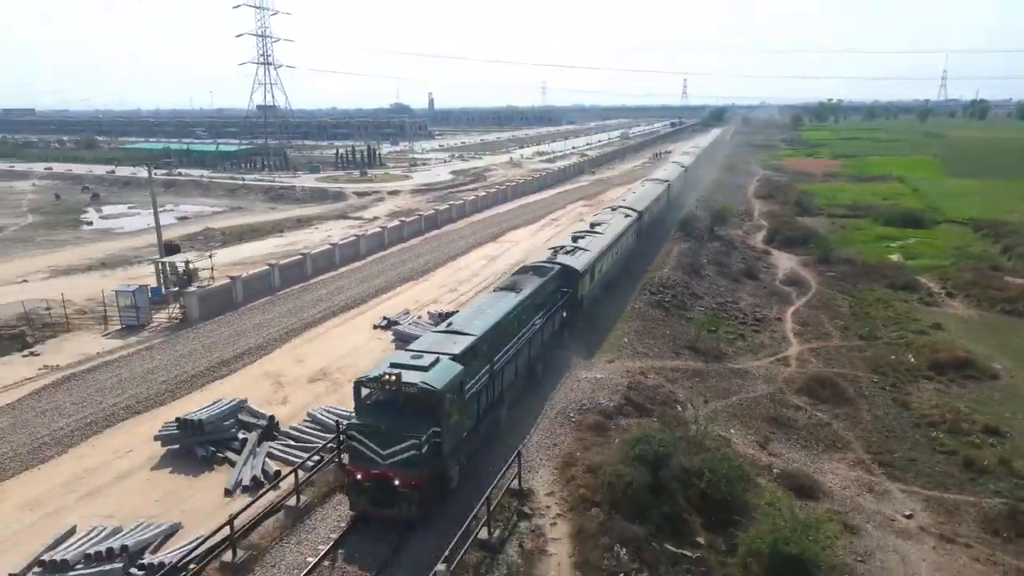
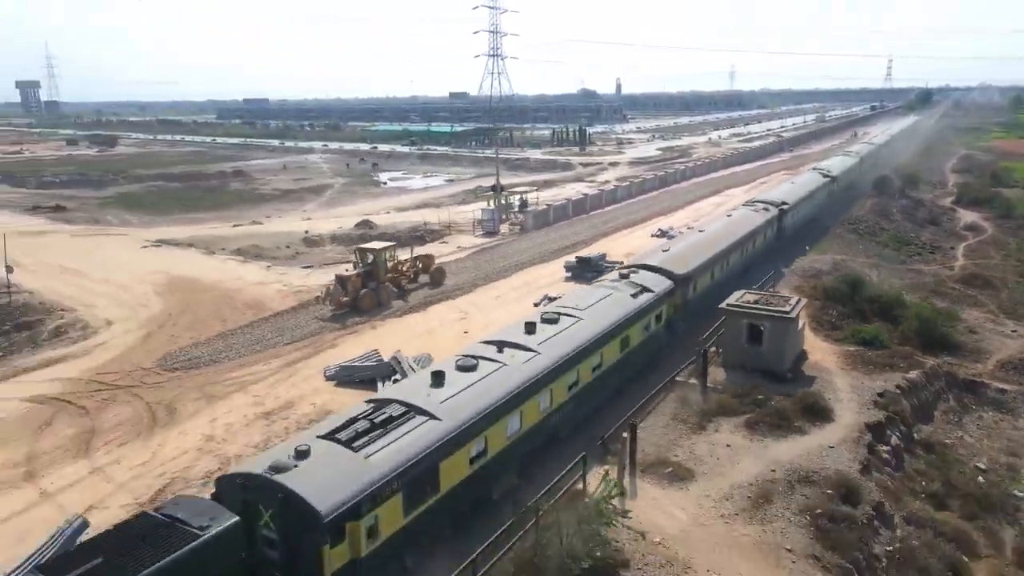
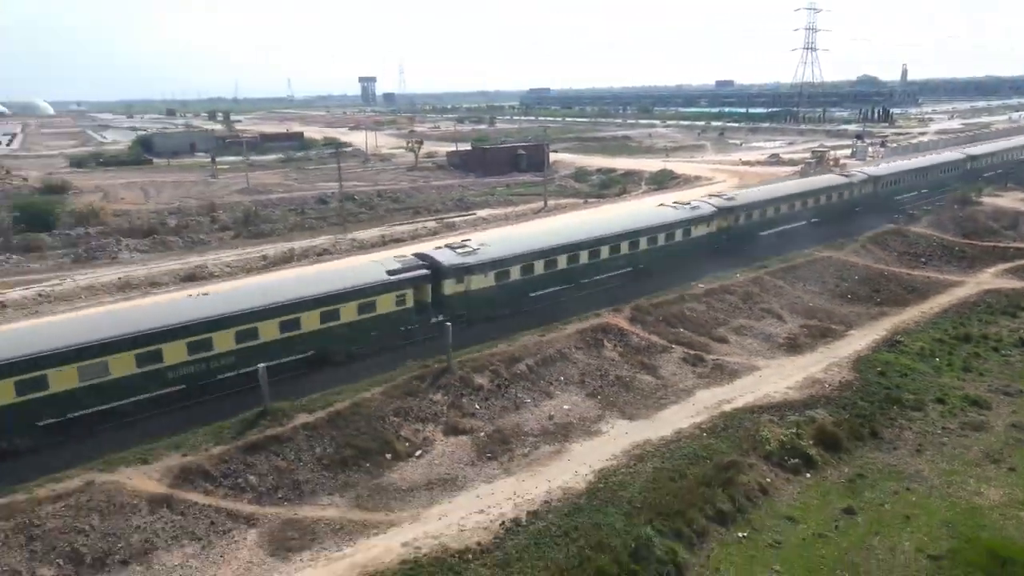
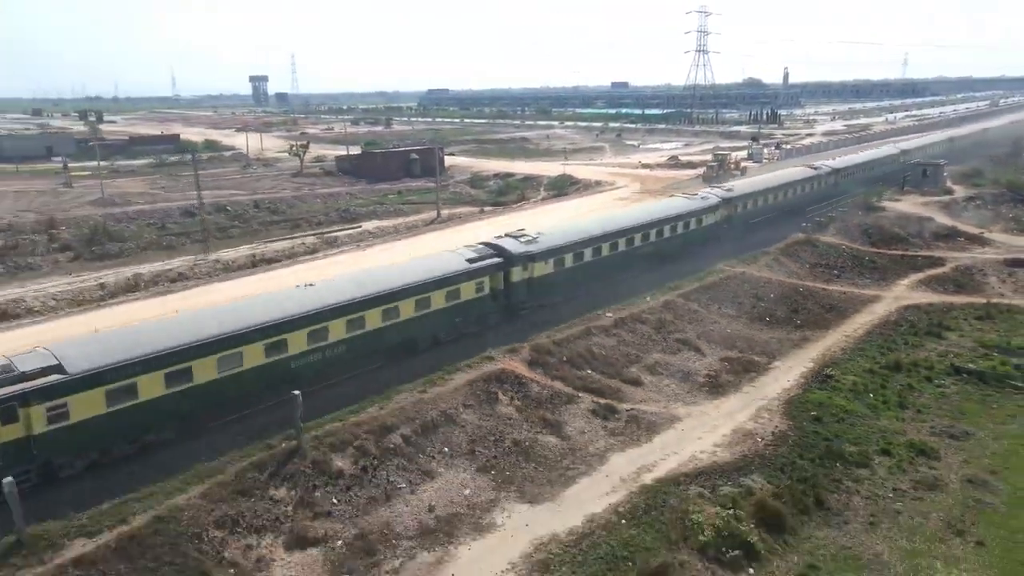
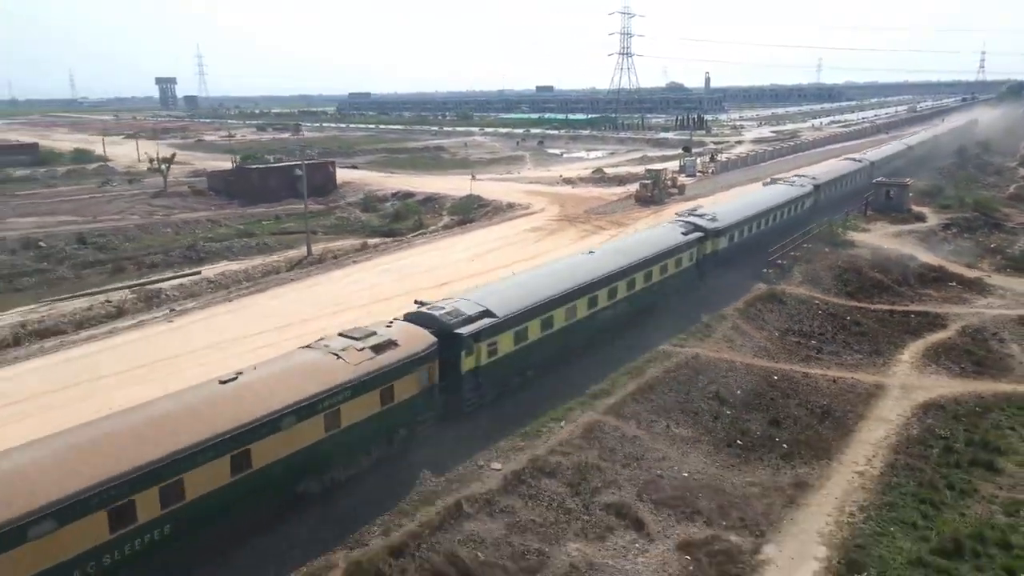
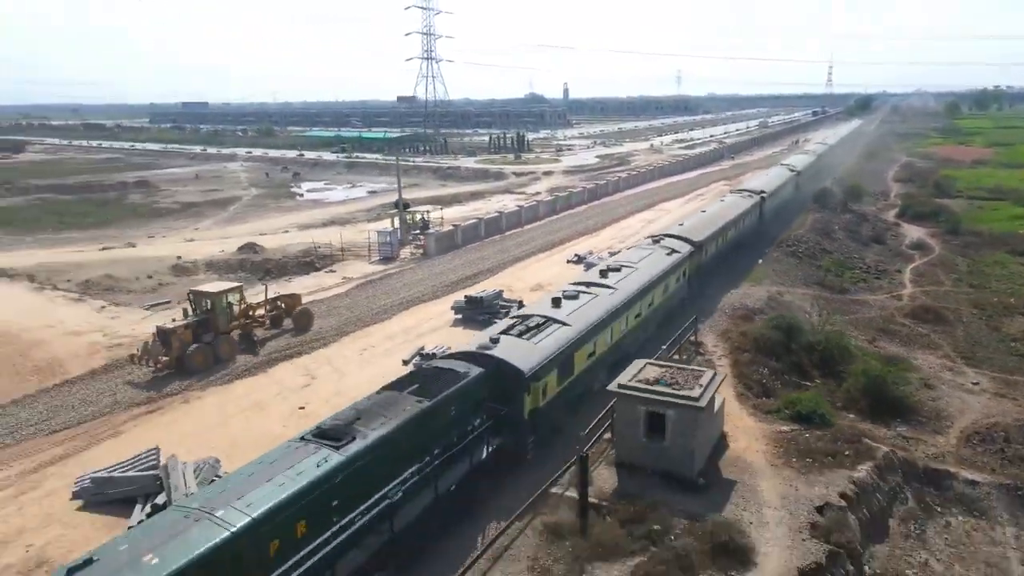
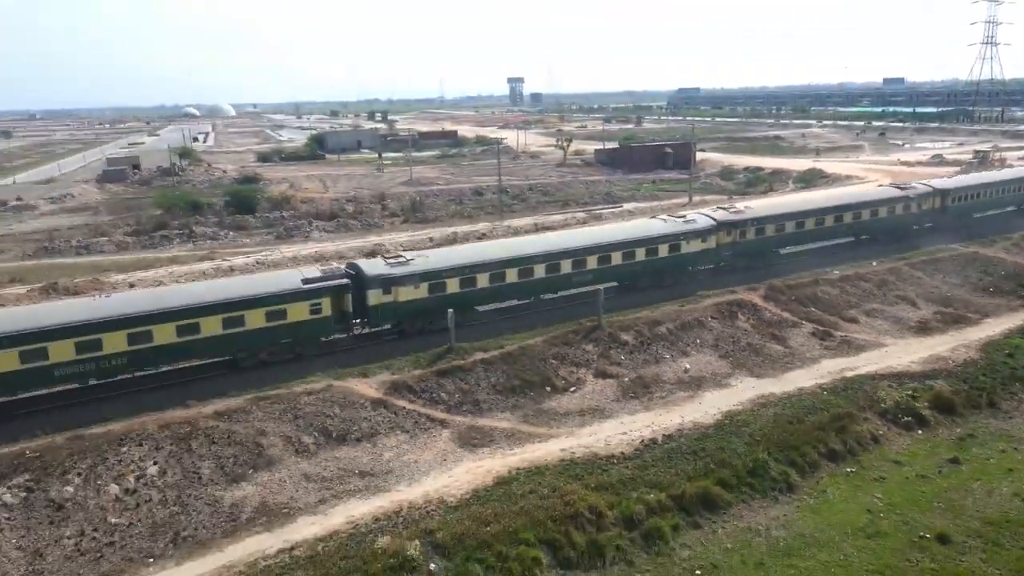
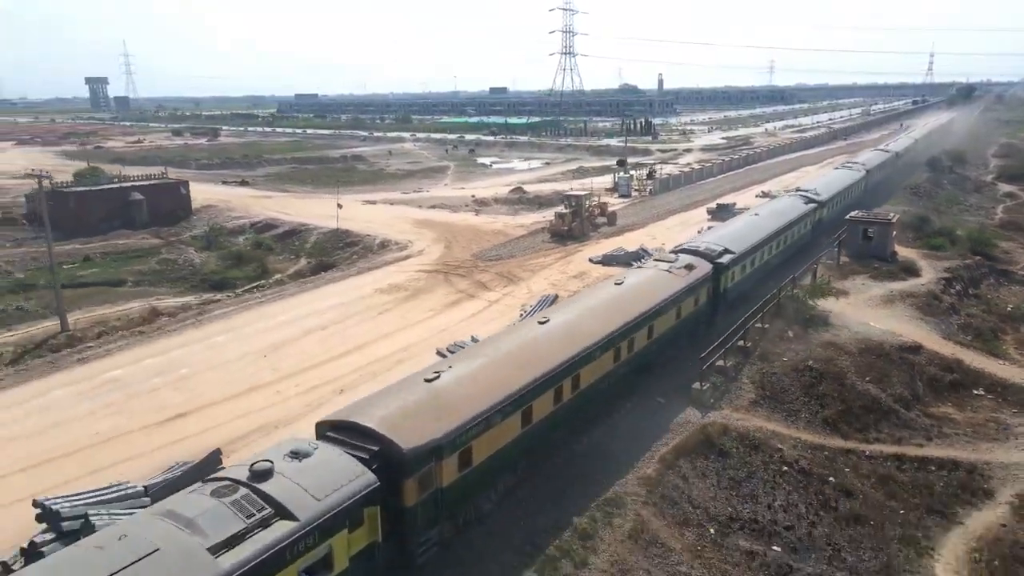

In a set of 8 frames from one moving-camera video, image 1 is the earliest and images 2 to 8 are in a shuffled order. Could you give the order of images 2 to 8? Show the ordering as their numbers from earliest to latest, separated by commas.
6, 2, 8, 5, 4, 3, 7
